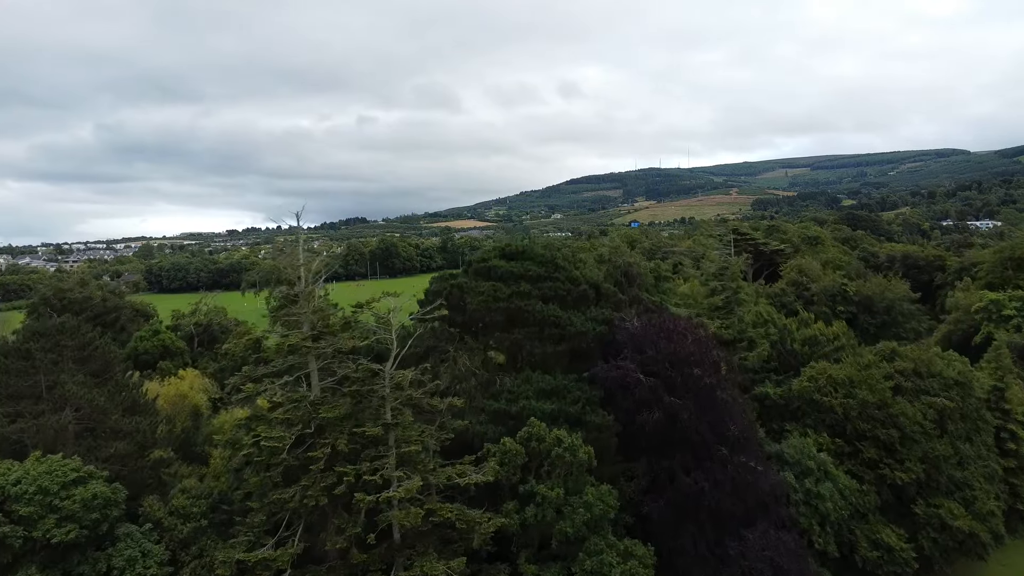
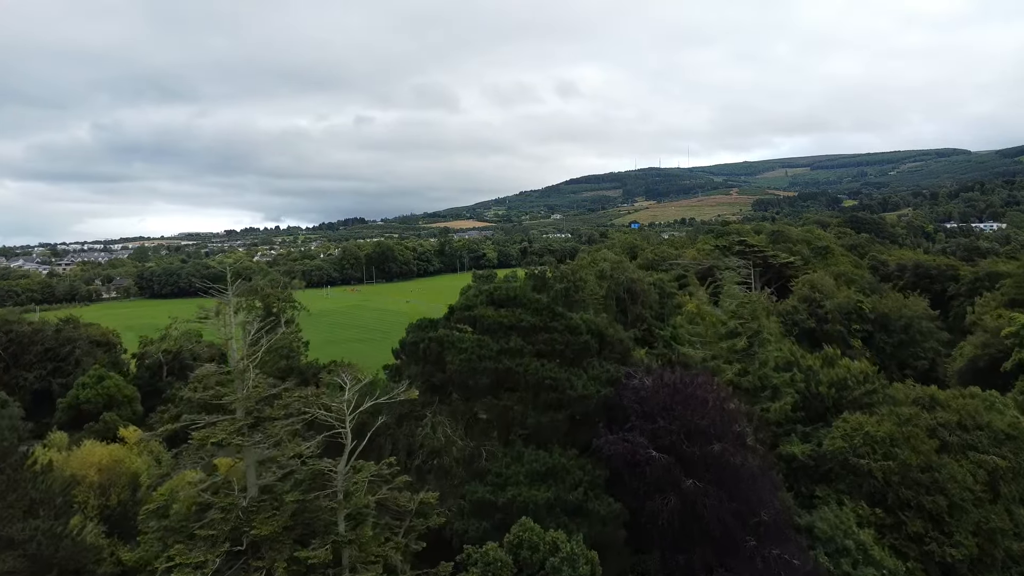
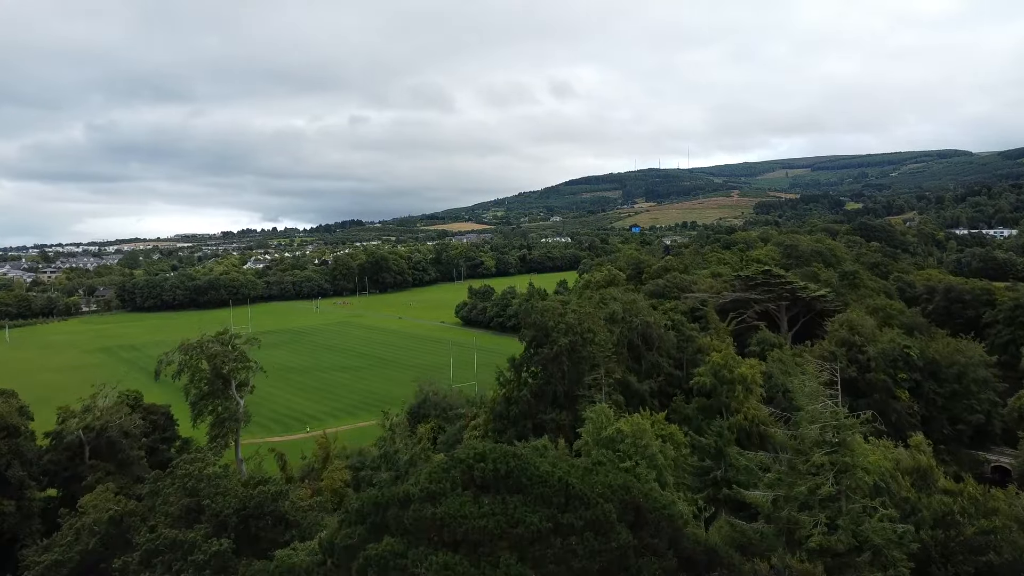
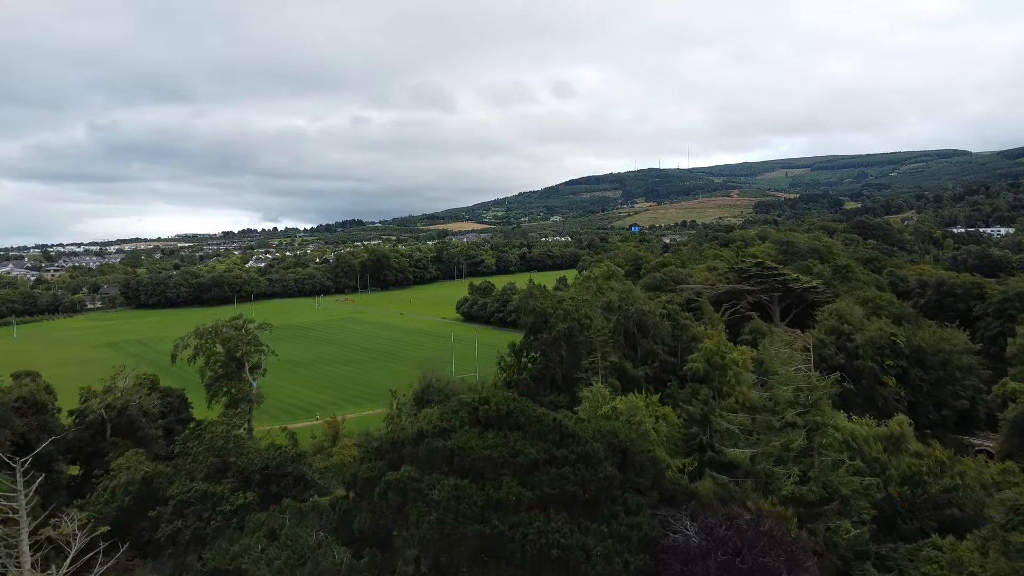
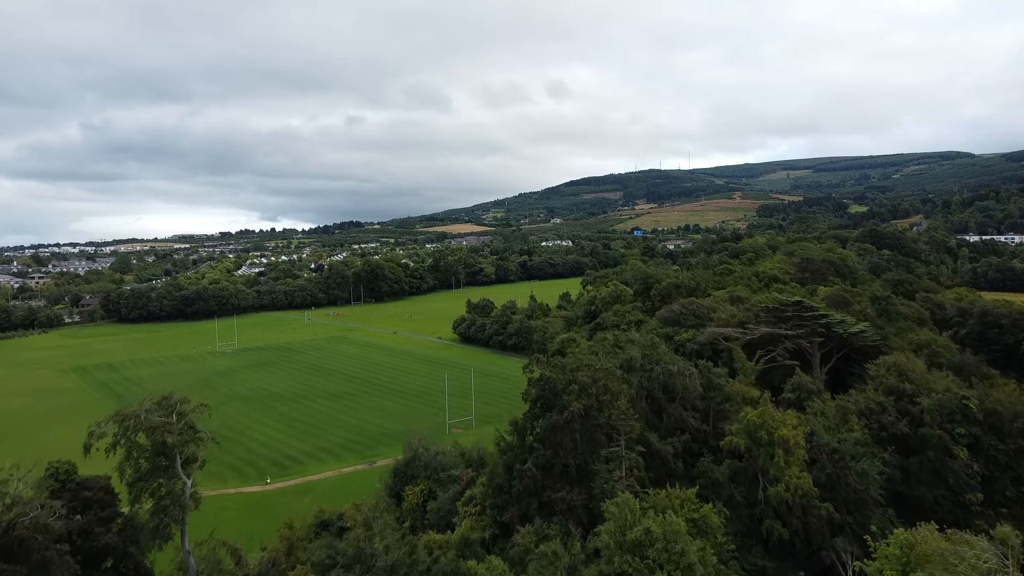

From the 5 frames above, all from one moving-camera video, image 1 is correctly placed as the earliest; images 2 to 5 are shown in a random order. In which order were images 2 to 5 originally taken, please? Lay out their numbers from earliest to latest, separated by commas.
2, 4, 3, 5
